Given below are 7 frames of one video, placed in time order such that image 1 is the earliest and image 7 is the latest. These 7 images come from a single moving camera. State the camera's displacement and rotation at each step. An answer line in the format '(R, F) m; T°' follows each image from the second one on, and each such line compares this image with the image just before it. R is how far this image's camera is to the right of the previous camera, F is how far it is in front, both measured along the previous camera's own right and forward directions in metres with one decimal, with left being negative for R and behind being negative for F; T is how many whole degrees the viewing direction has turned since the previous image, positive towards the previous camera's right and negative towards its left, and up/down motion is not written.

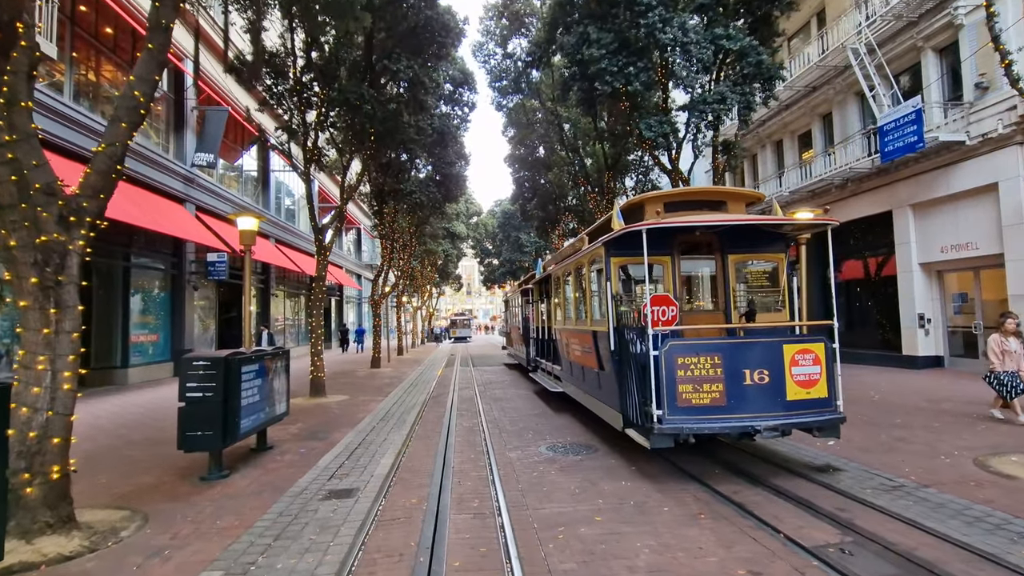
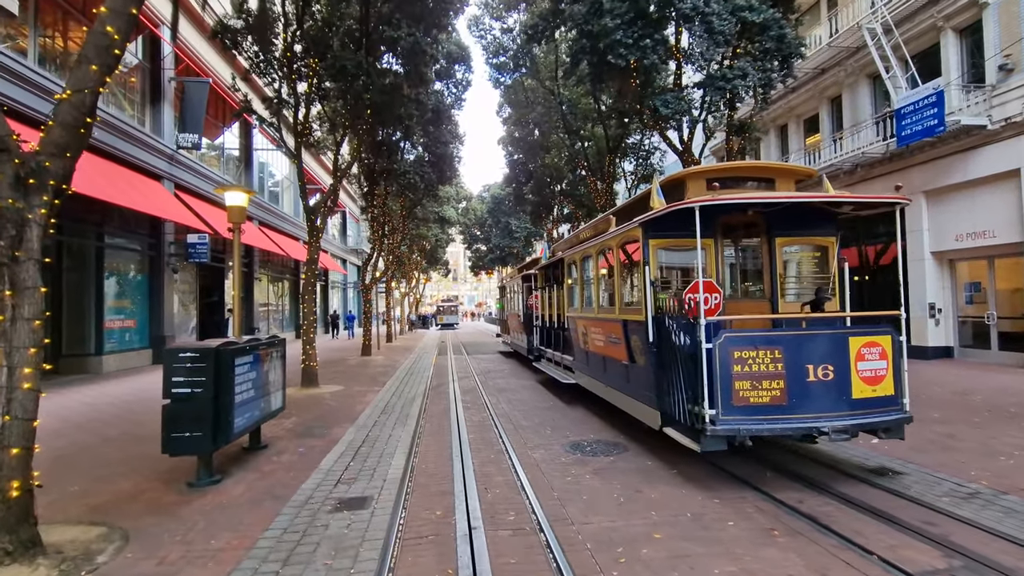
(-0.6, +0.8) m; +2°
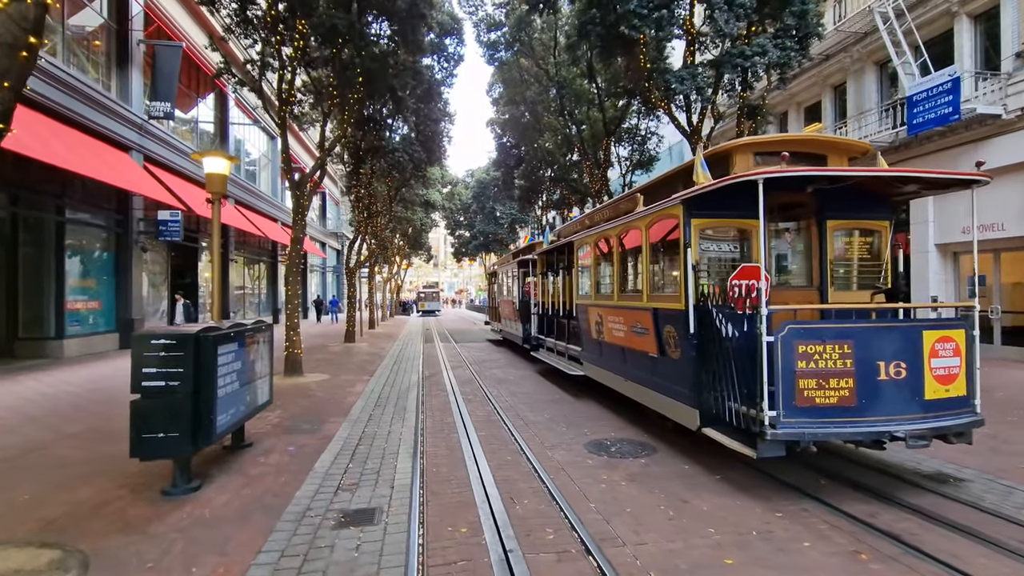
(-0.5, +0.8) m; +2°
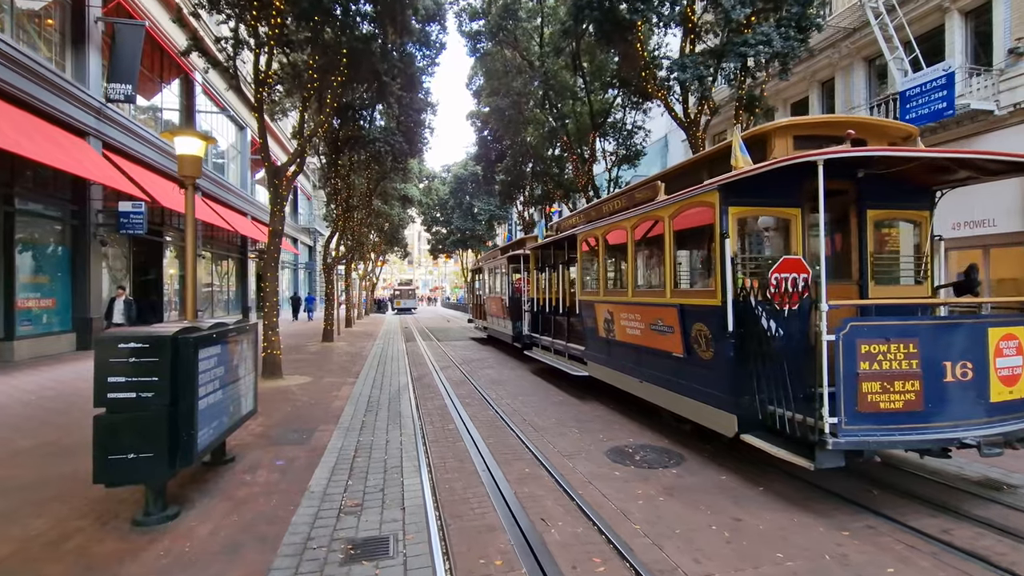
(-0.5, +0.6) m; +3°
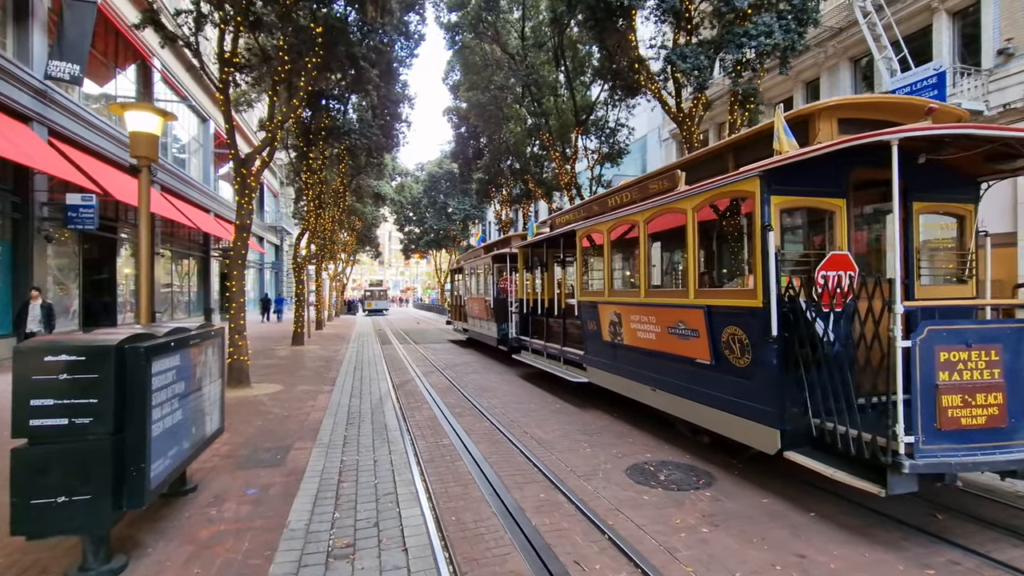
(-0.4, +0.8) m; +3°
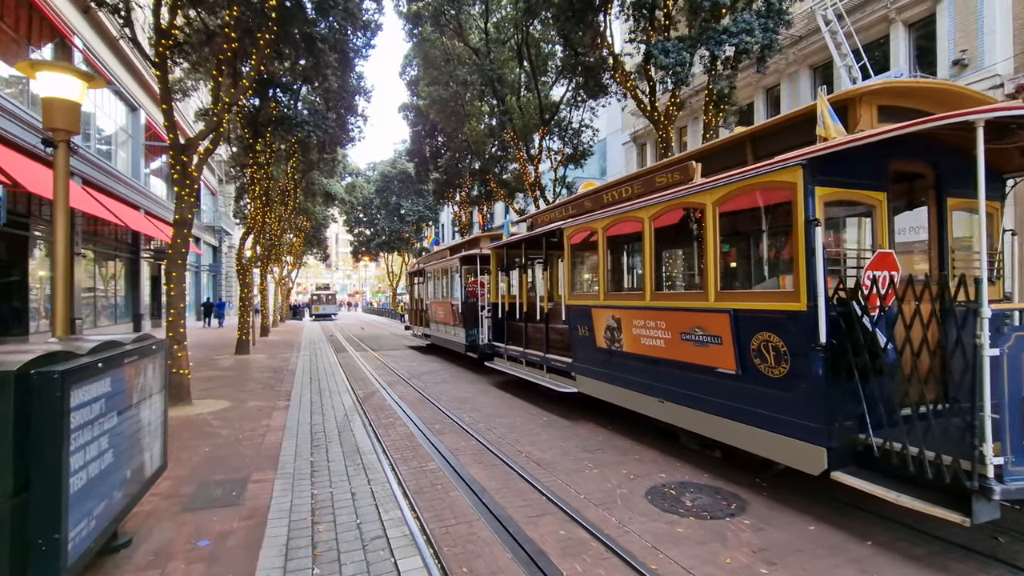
(-0.5, +0.8) m; +6°
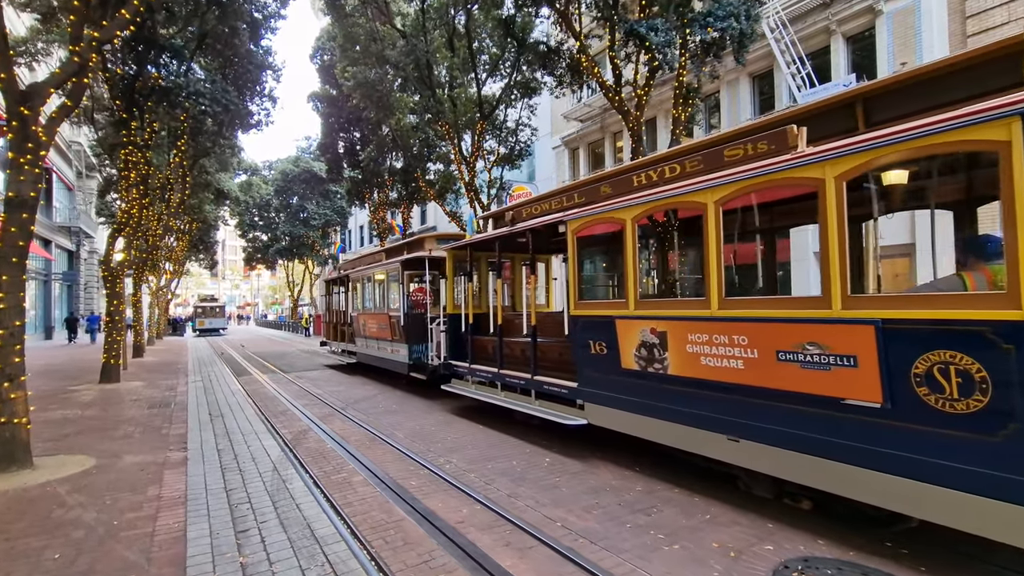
(-1.1, +1.9) m; +11°
